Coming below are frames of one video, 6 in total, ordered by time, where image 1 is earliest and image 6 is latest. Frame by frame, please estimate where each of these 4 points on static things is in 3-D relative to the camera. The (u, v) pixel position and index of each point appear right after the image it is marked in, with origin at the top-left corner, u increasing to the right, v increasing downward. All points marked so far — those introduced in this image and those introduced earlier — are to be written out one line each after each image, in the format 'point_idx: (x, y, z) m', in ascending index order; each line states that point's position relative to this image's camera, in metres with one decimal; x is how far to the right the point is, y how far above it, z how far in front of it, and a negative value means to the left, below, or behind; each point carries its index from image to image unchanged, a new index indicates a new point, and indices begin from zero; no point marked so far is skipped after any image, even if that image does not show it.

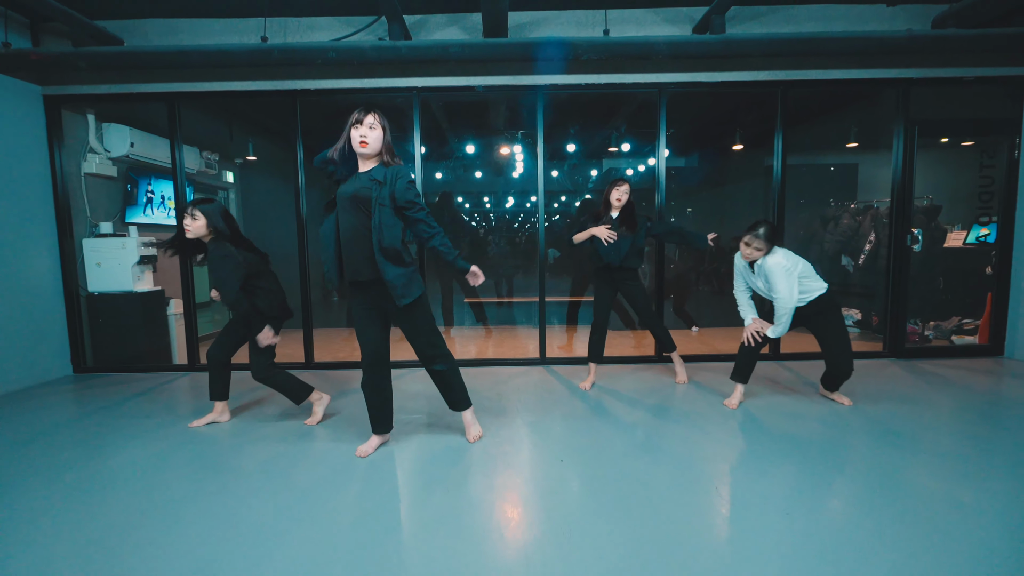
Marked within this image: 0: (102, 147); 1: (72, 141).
0: (-3.2, +1.1, +3.8) m
1: (-3.2, +1.1, +3.6) m
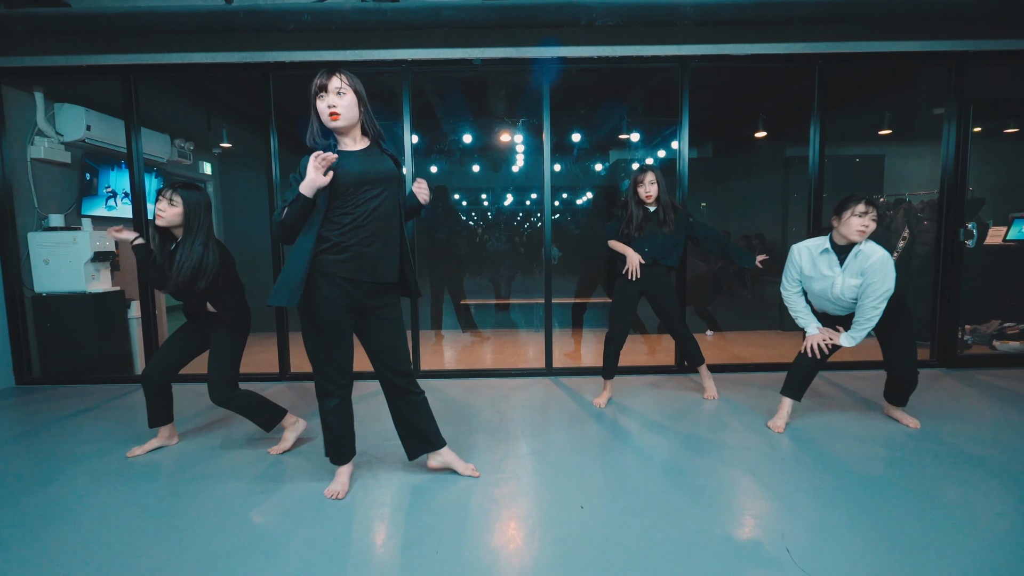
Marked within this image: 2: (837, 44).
0: (-3.1, +1.1, +3.4) m
1: (-3.2, +1.1, +3.2) m
2: (+2.0, +1.5, +3.0) m
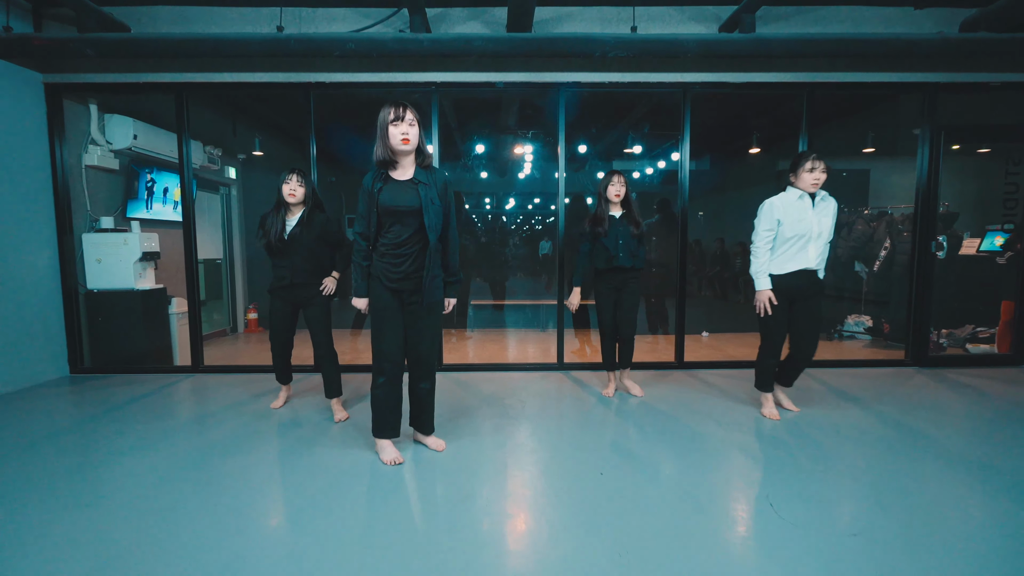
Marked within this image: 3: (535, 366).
0: (-3.0, +1.1, +3.7) m
1: (-3.1, +1.1, +3.5) m
2: (+2.1, +1.4, +3.3) m
3: (+0.2, -0.6, +3.8) m
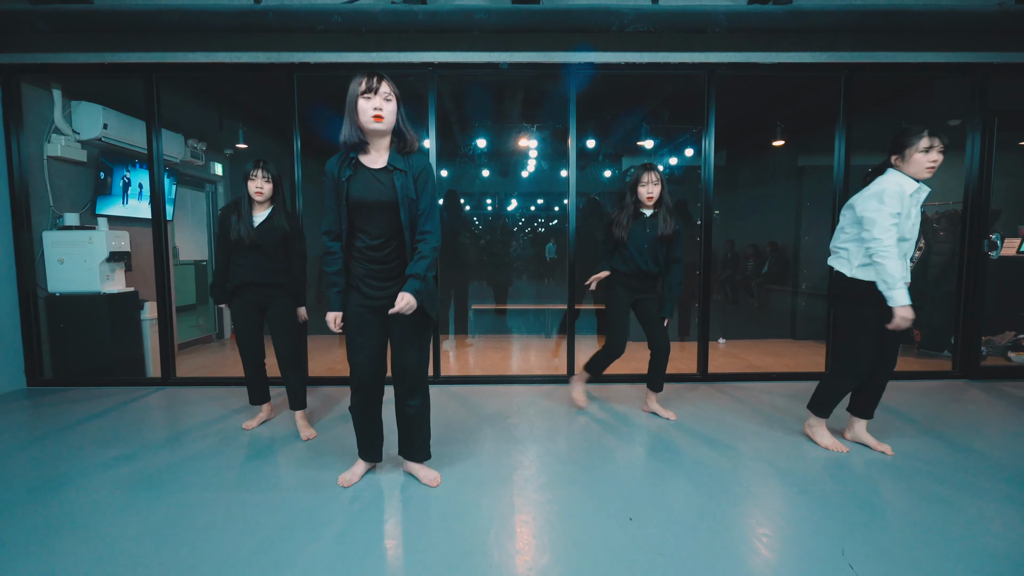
0: (-3.0, +1.1, +3.3) m
1: (-3.0, +1.1, +3.1) m
2: (+2.1, +1.4, +3.0) m
3: (+0.2, -0.6, +3.5) m
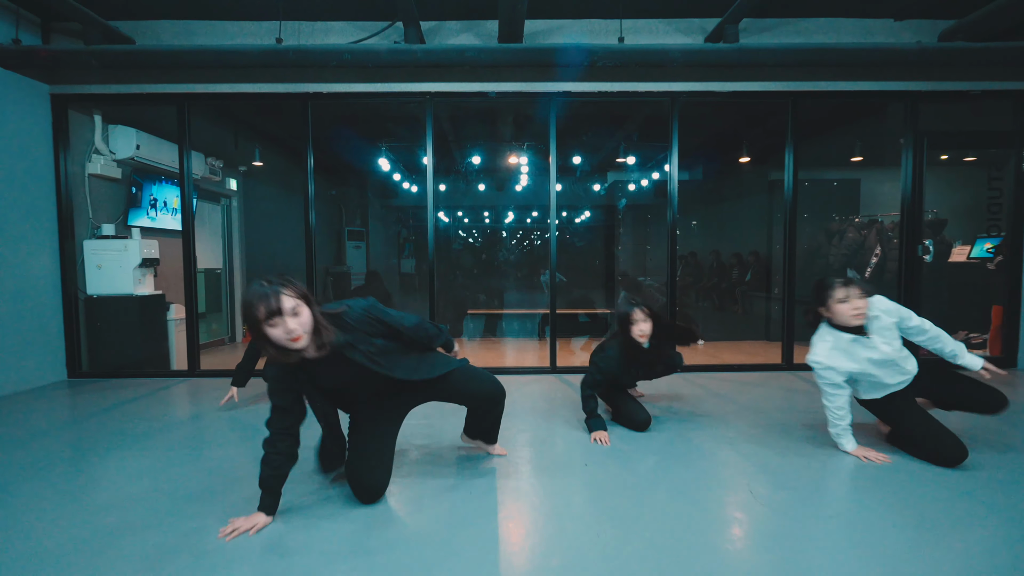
0: (-3.1, +1.1, +3.8) m
1: (-3.1, +1.0, +3.6) m
2: (+2.0, +1.4, +3.4) m
3: (+0.1, -0.6, +3.9) m
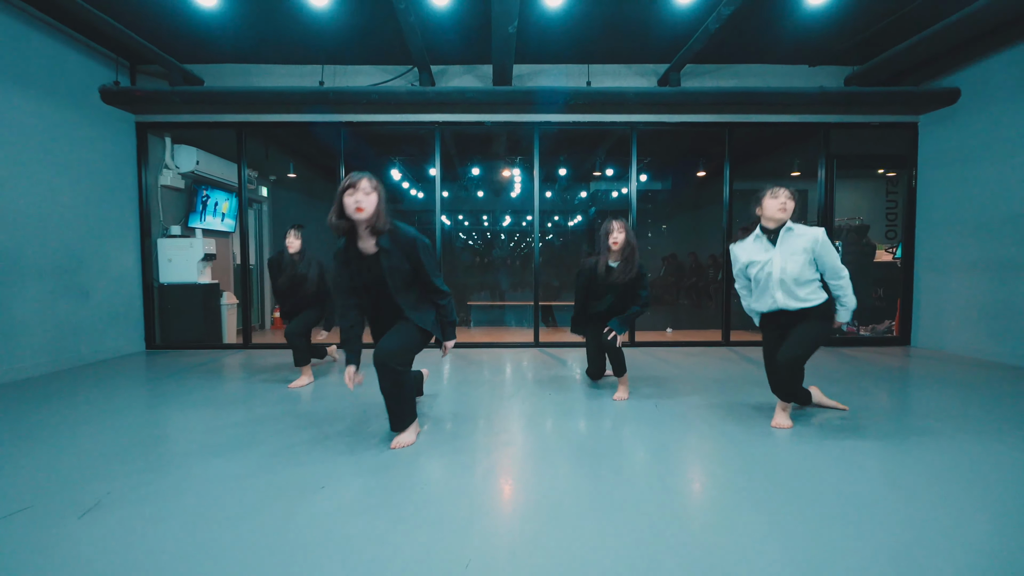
0: (-3.1, +1.2, +4.6) m
1: (-3.2, +1.1, +4.4) m
2: (+2.0, +1.5, +4.3) m
3: (0.0, -0.6, +4.7) m
